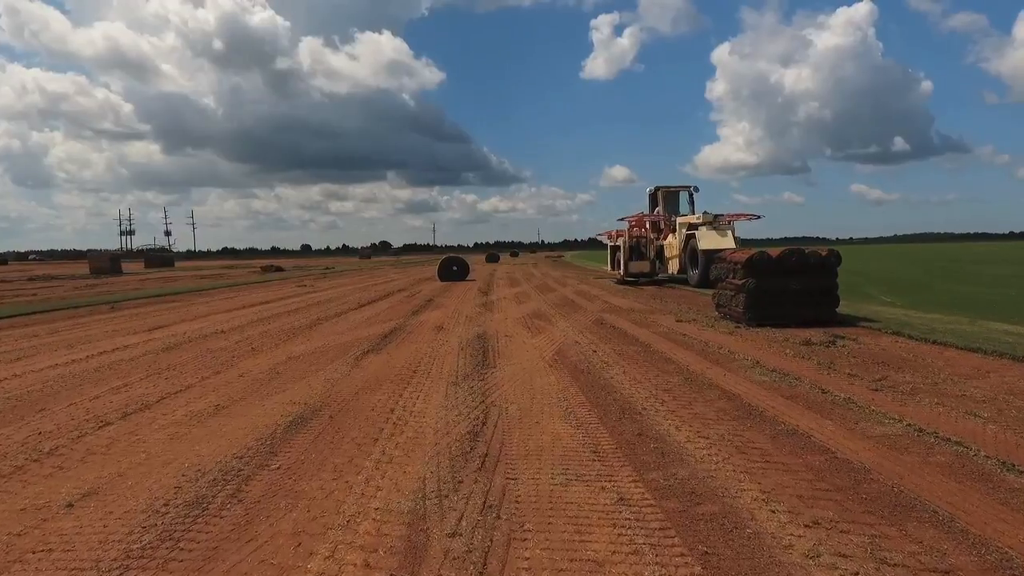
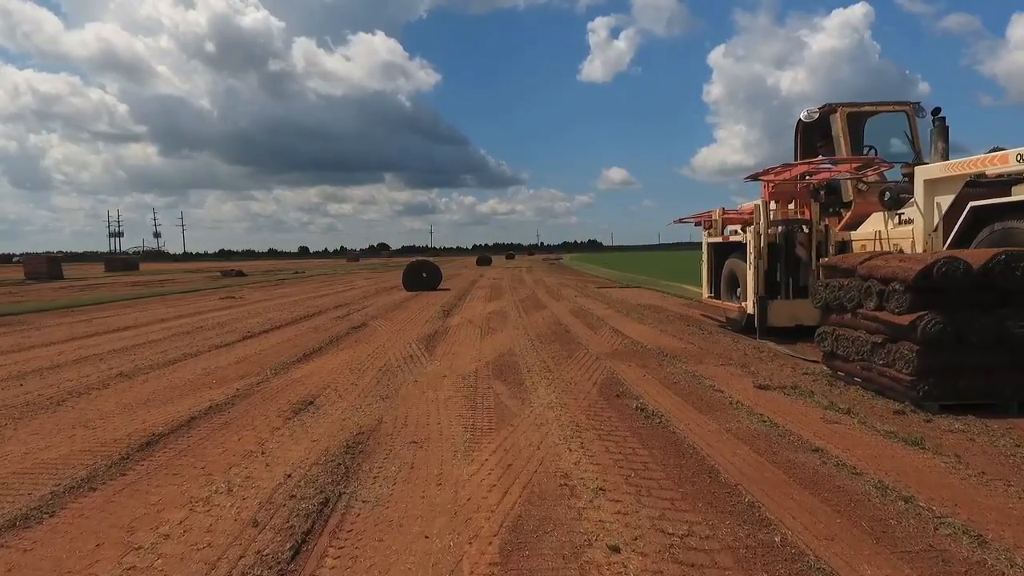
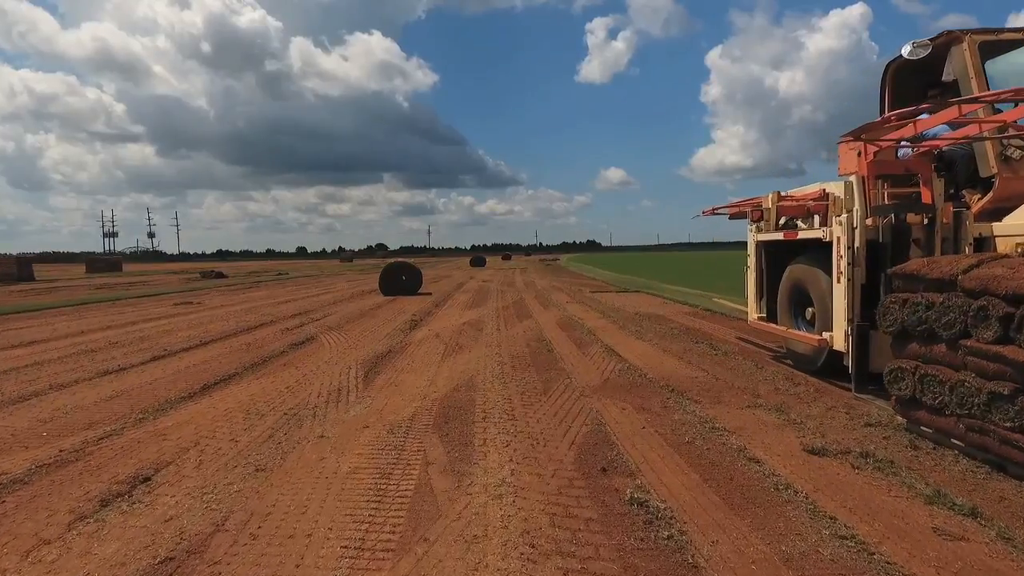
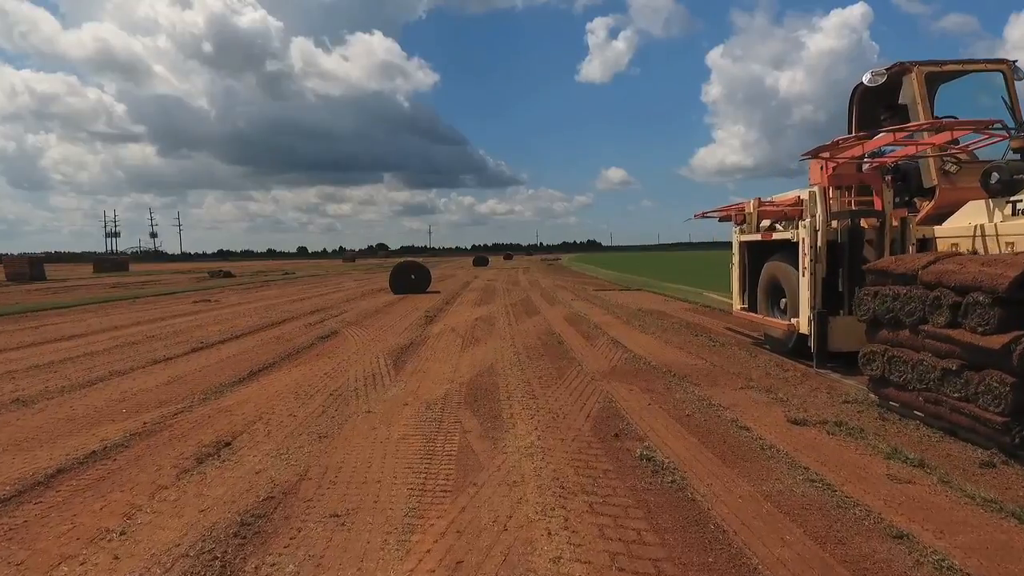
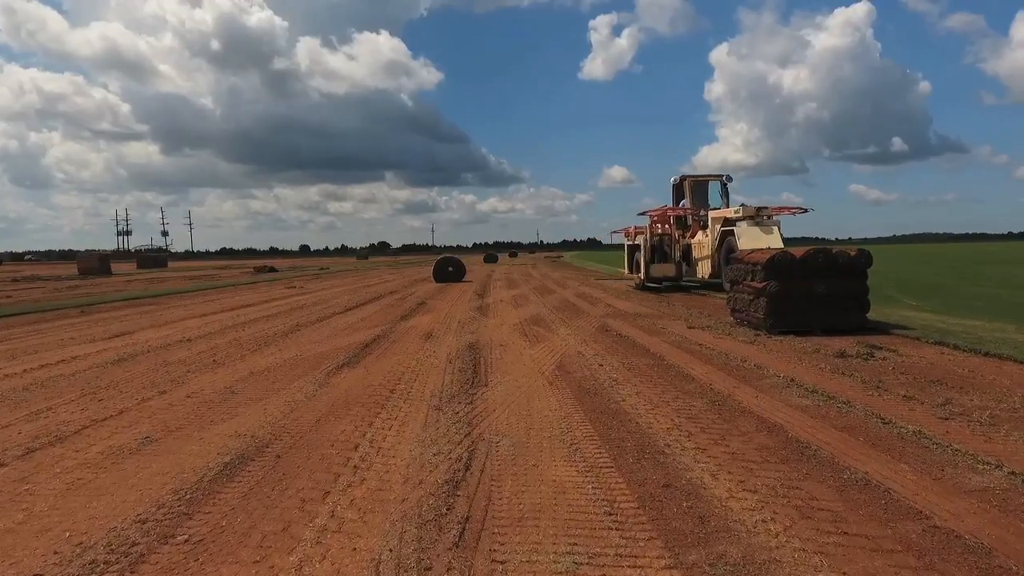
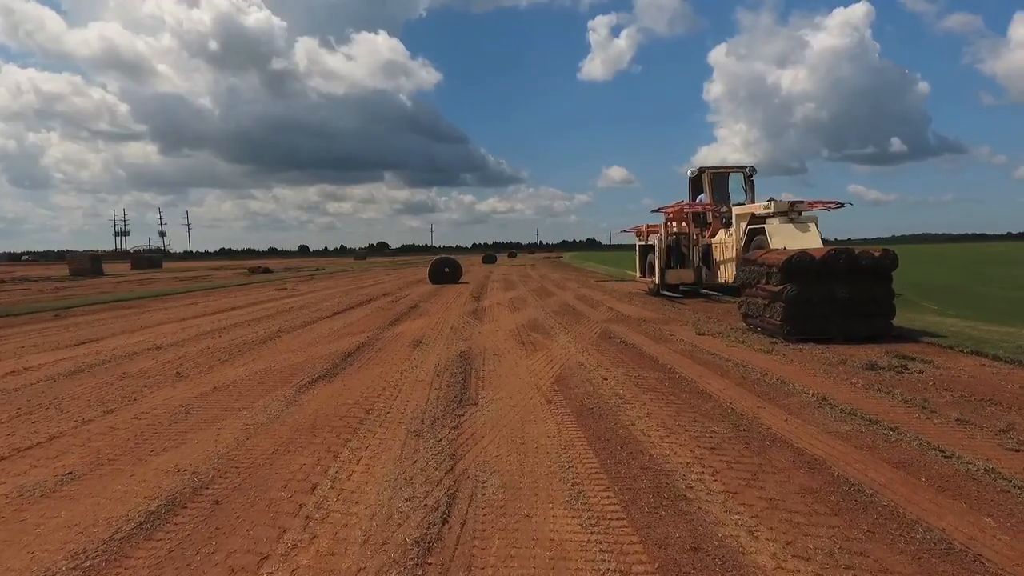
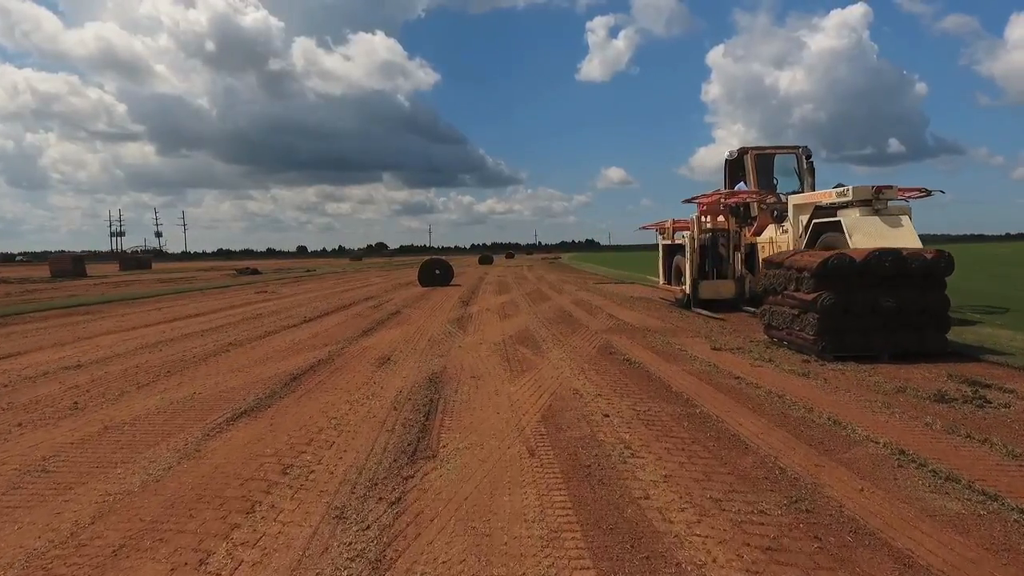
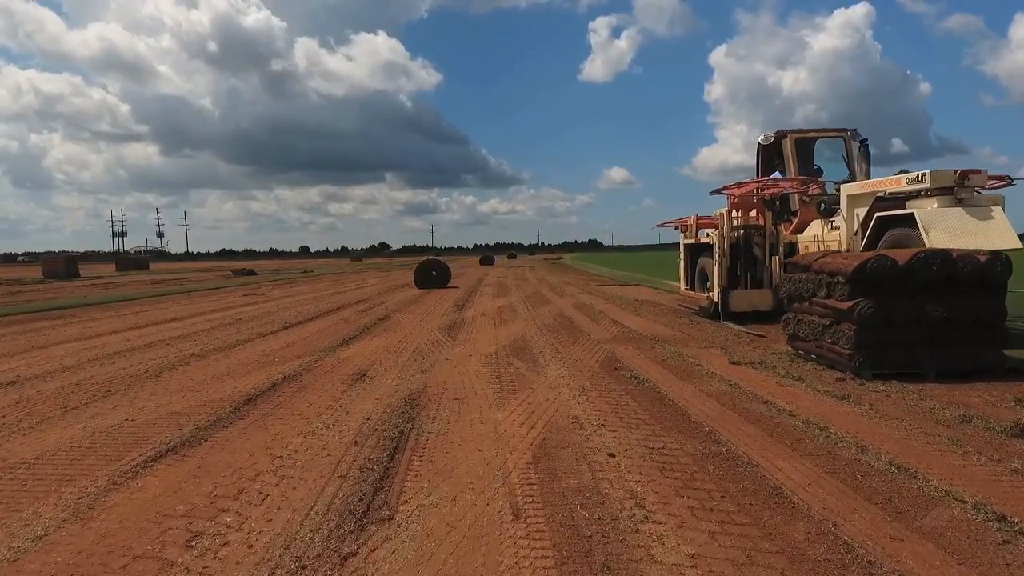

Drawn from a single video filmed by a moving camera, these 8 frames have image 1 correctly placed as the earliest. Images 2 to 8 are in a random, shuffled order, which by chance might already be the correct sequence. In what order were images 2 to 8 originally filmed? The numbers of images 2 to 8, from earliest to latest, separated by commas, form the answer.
5, 6, 7, 8, 2, 4, 3
